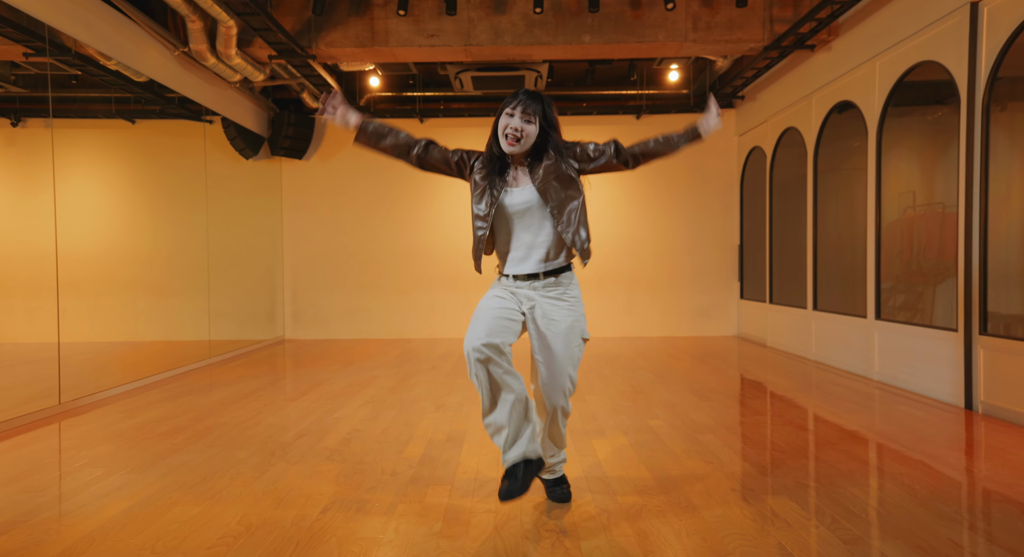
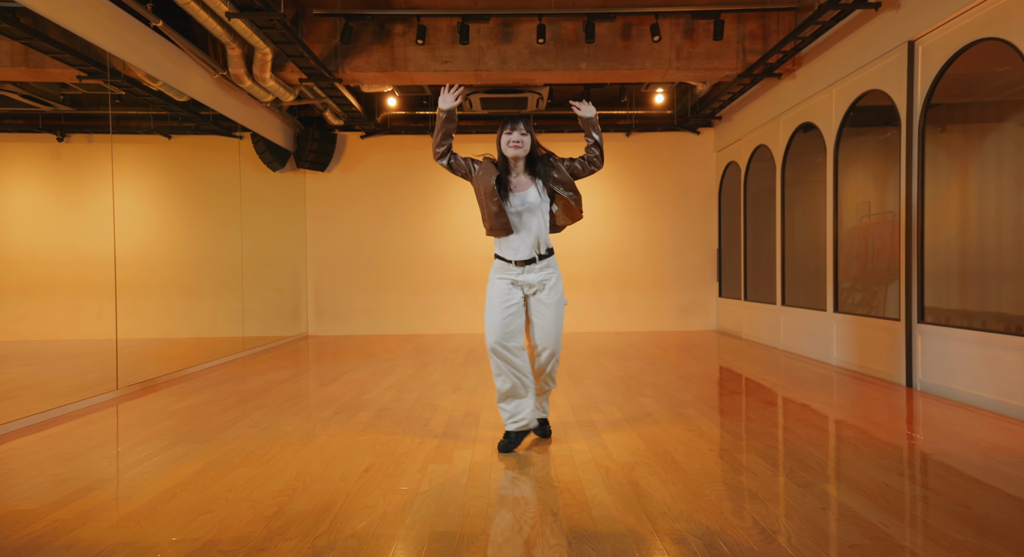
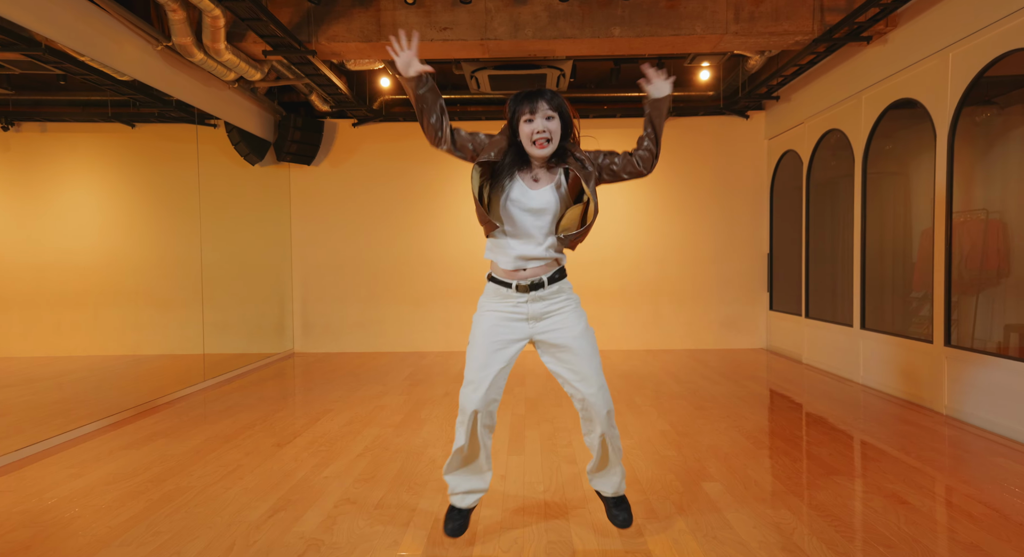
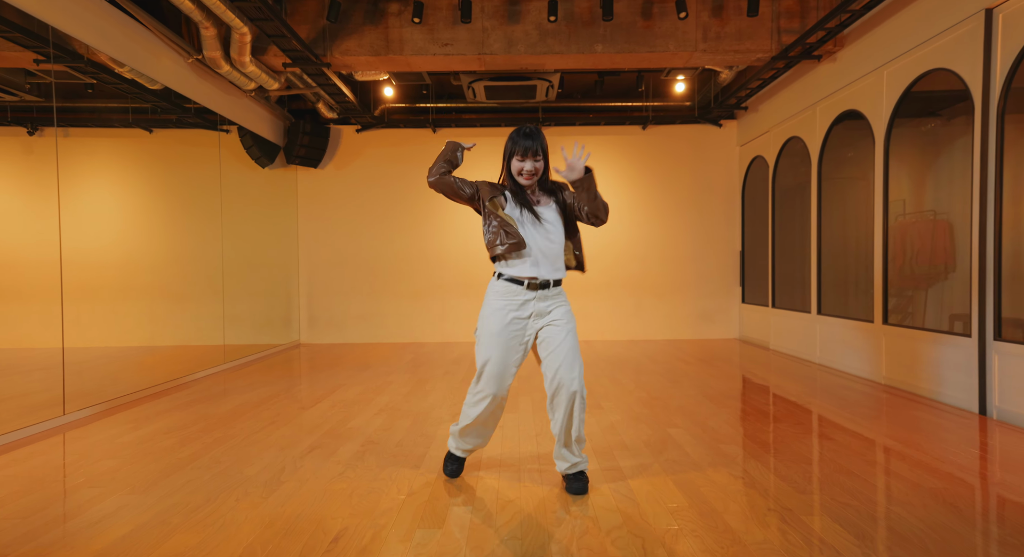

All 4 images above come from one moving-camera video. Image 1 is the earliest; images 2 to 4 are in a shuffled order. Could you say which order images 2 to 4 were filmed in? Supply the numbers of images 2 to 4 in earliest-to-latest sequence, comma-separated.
3, 4, 2
